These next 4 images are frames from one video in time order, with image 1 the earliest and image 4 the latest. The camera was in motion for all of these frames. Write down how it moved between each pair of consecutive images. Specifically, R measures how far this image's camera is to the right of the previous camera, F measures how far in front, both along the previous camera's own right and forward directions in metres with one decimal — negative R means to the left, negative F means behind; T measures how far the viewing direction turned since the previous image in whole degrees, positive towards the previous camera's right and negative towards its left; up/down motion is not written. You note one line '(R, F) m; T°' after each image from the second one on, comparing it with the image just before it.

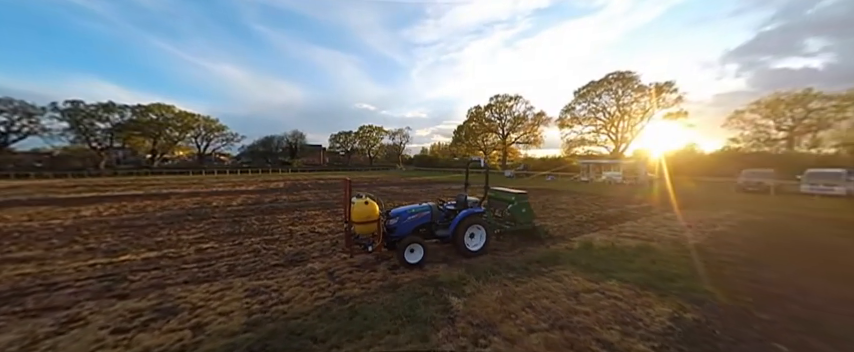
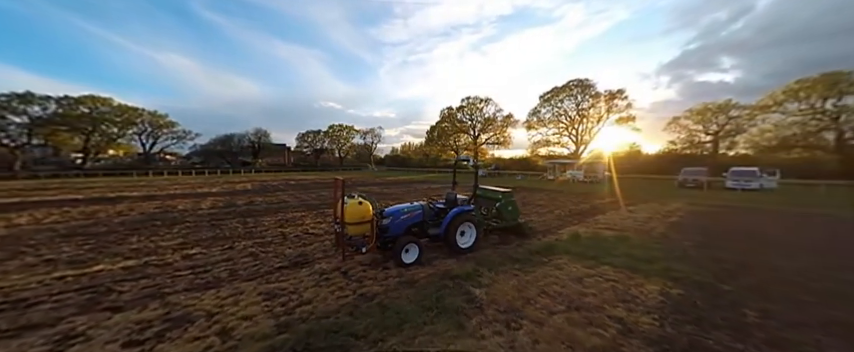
(-0.7, -0.1) m; +7°
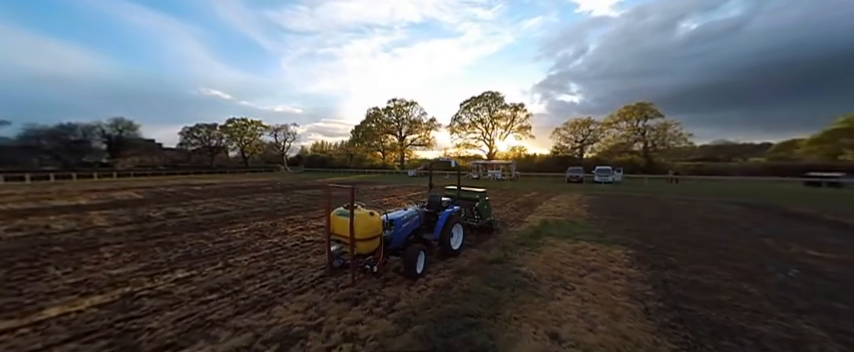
(-2.1, -0.1) m; +19°
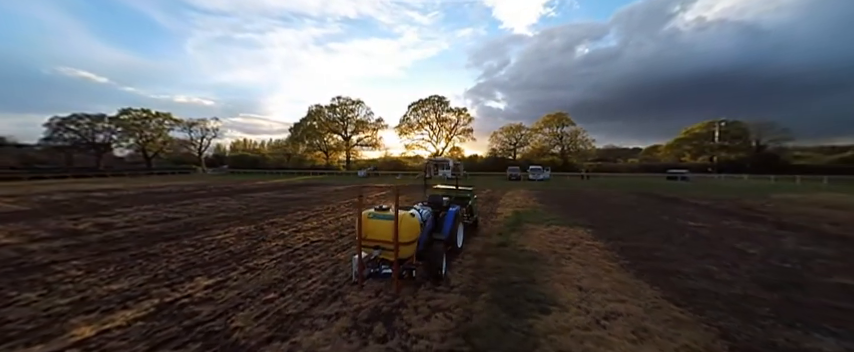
(-1.5, -0.4) m; +13°
